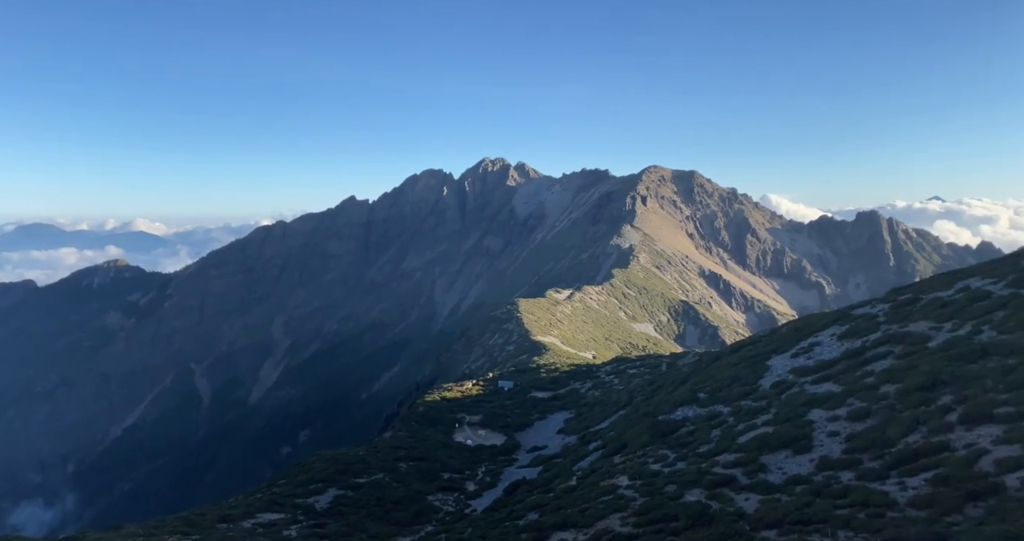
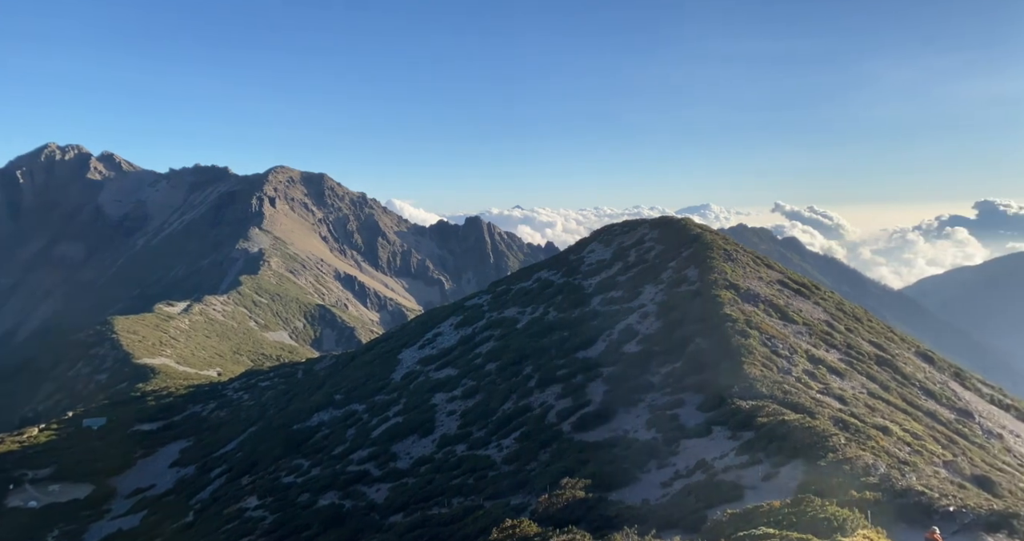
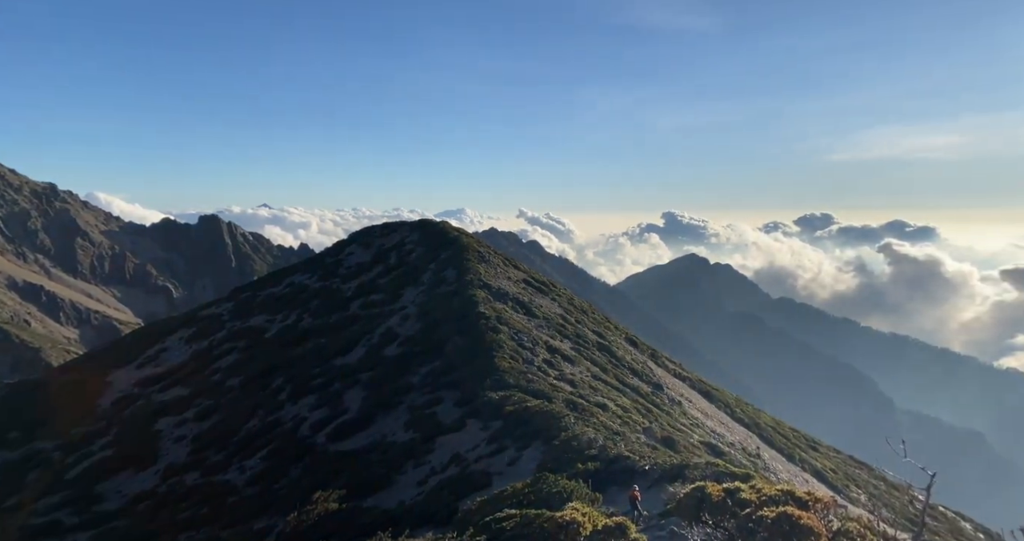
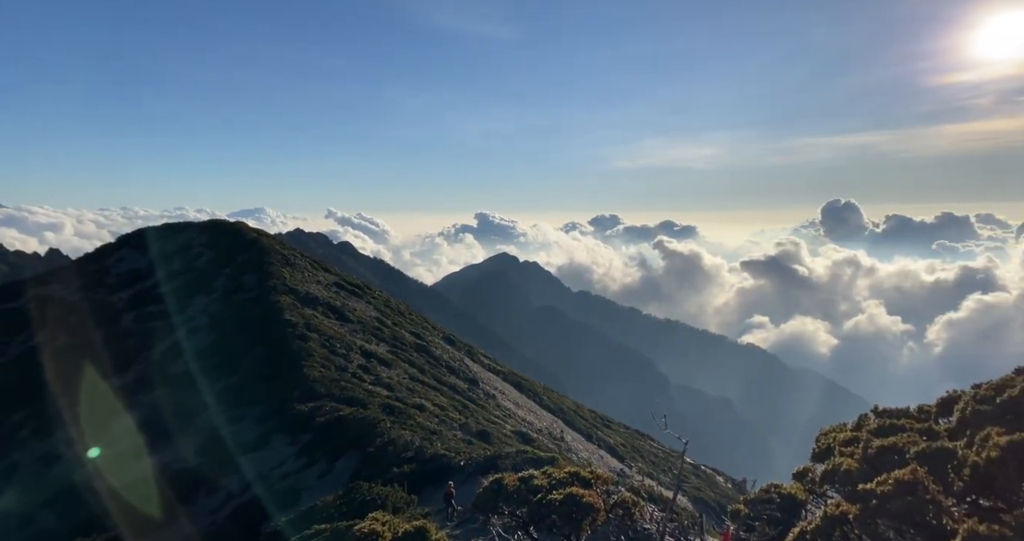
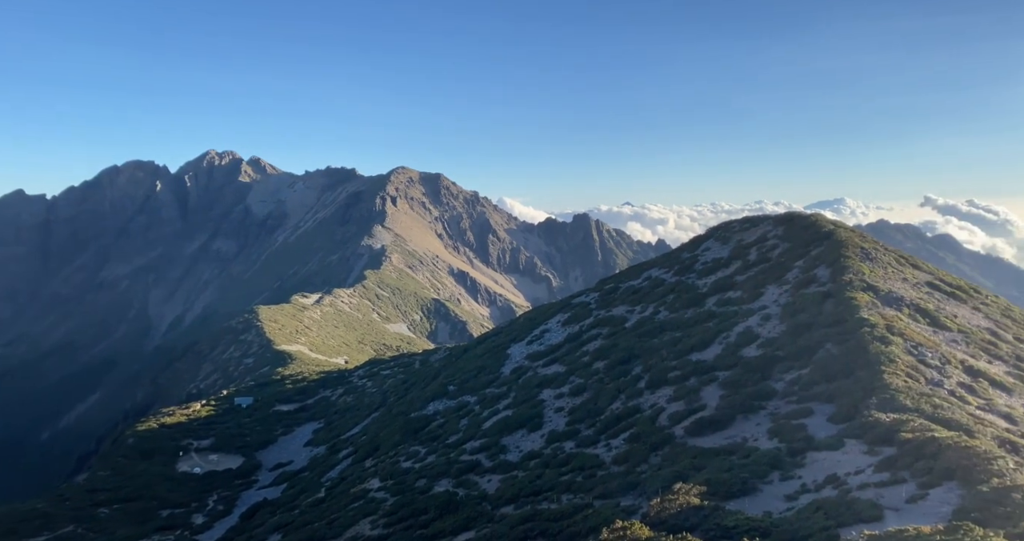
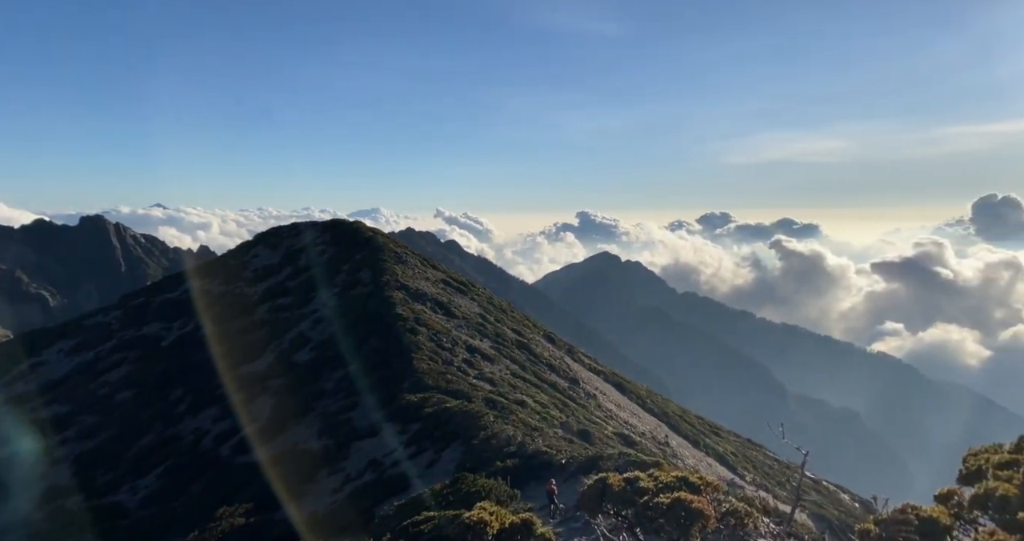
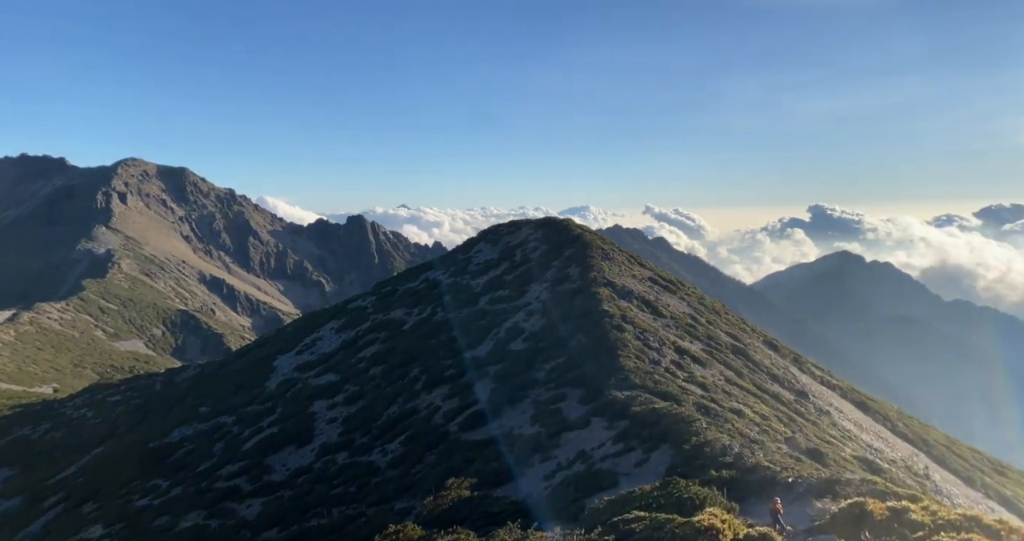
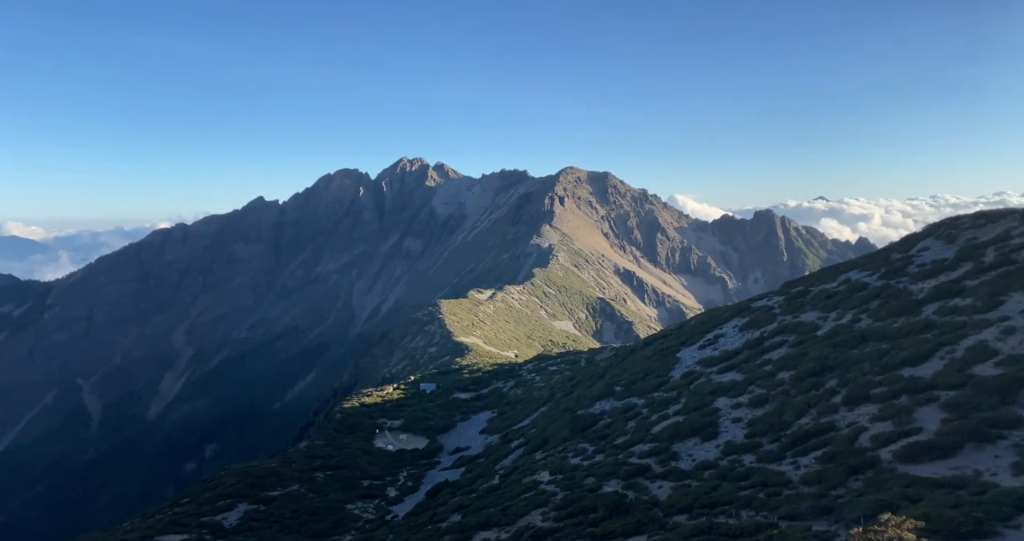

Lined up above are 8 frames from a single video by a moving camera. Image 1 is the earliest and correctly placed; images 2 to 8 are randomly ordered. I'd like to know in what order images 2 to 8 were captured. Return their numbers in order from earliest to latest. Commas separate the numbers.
8, 5, 2, 7, 3, 6, 4
